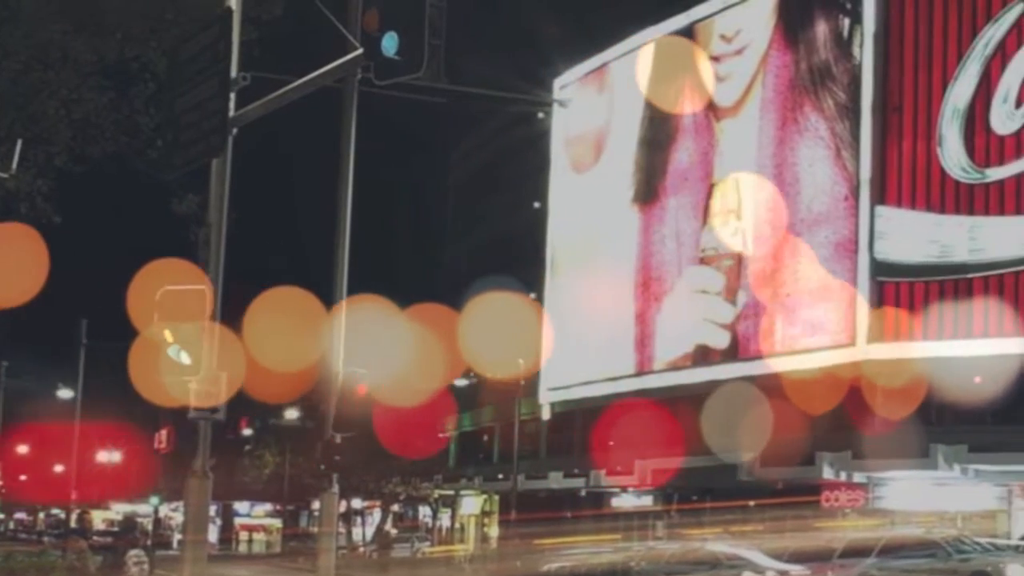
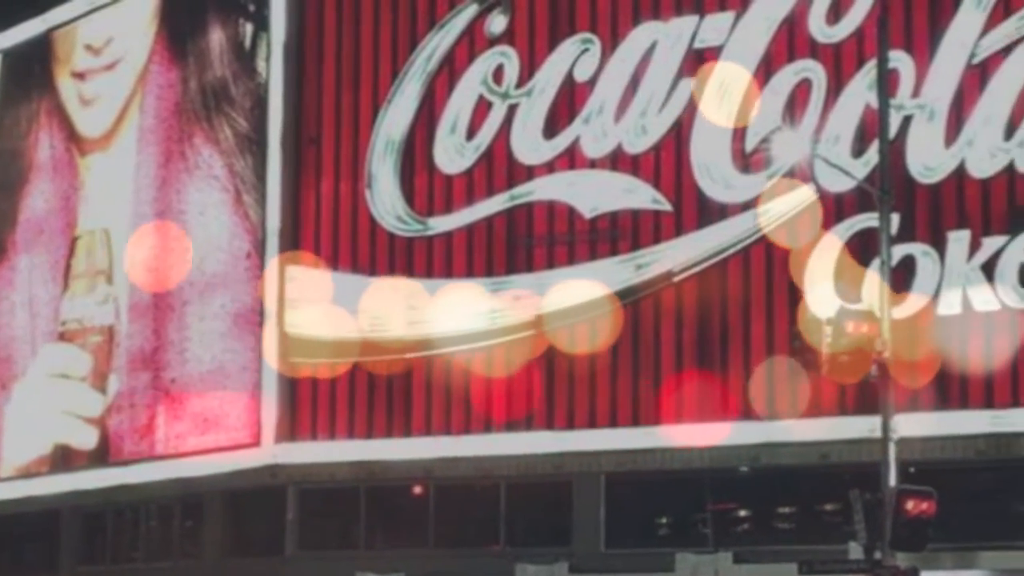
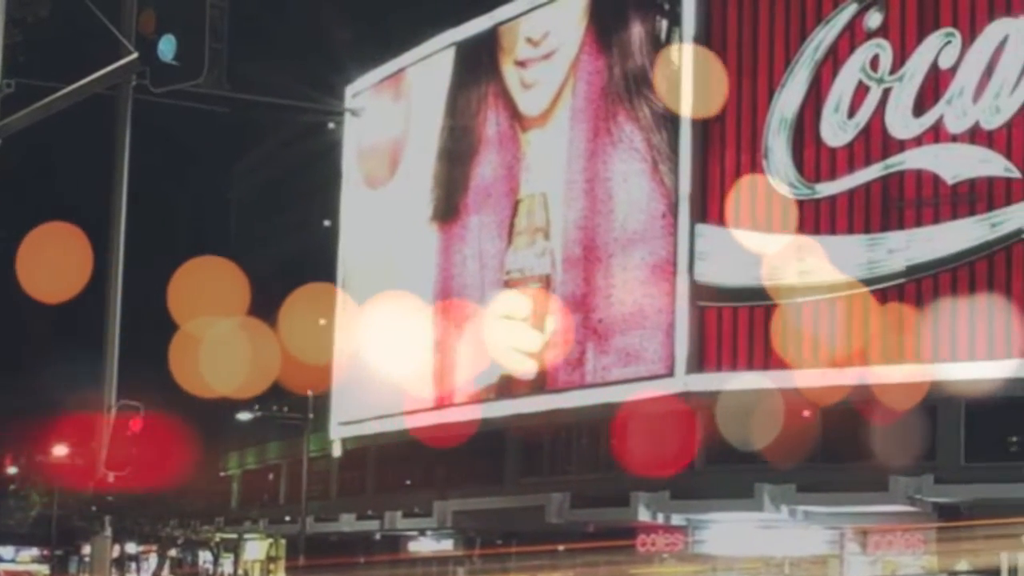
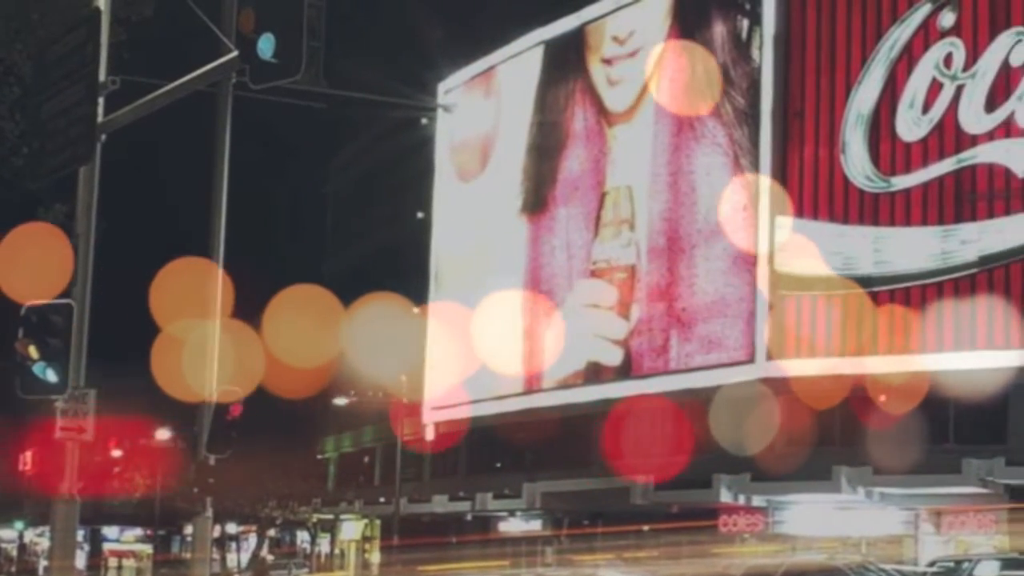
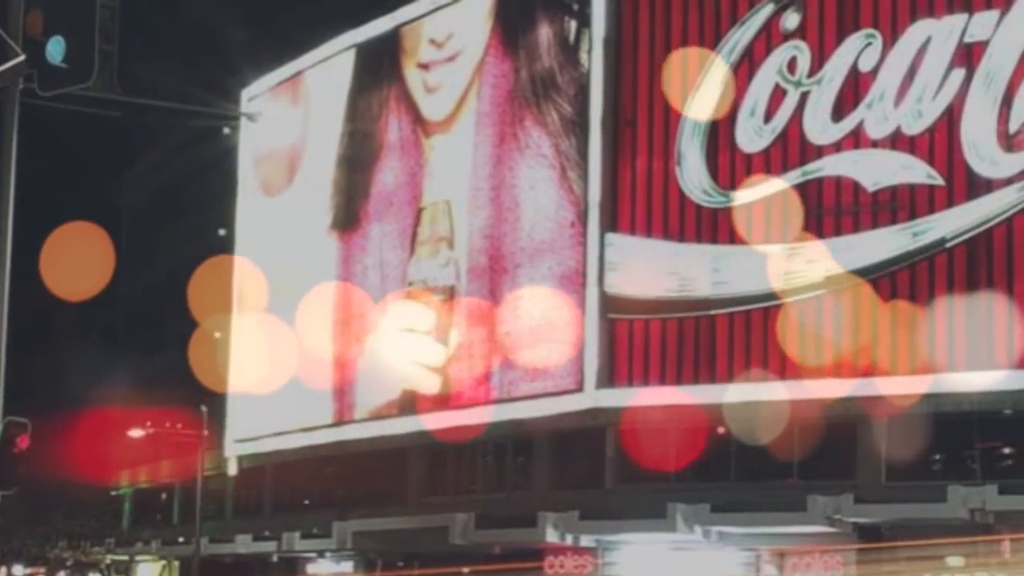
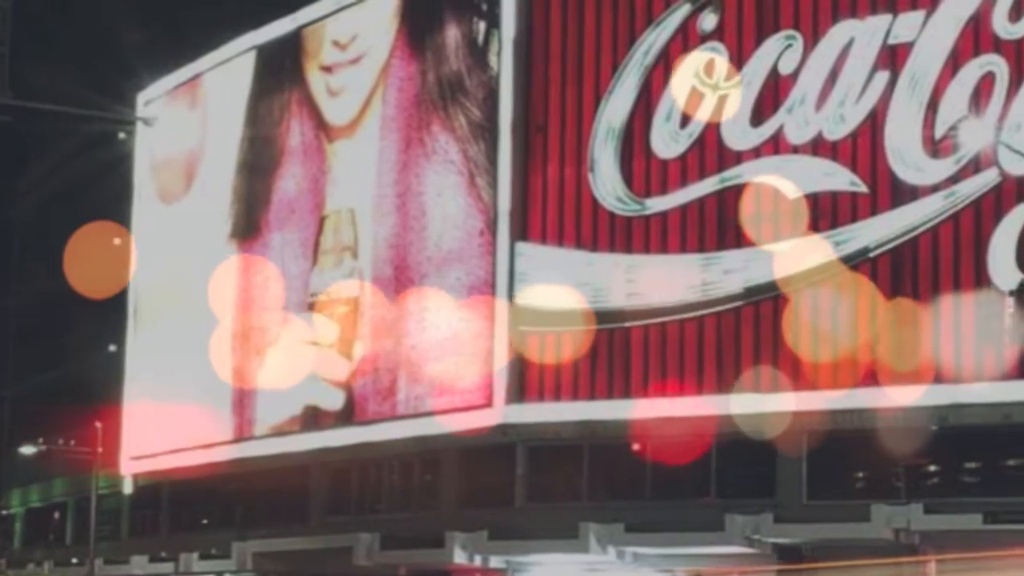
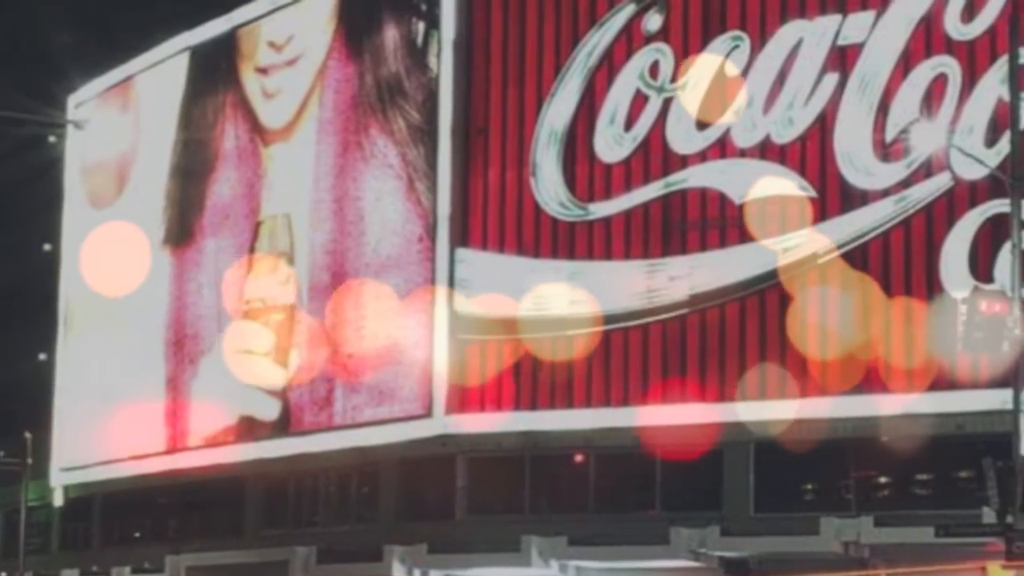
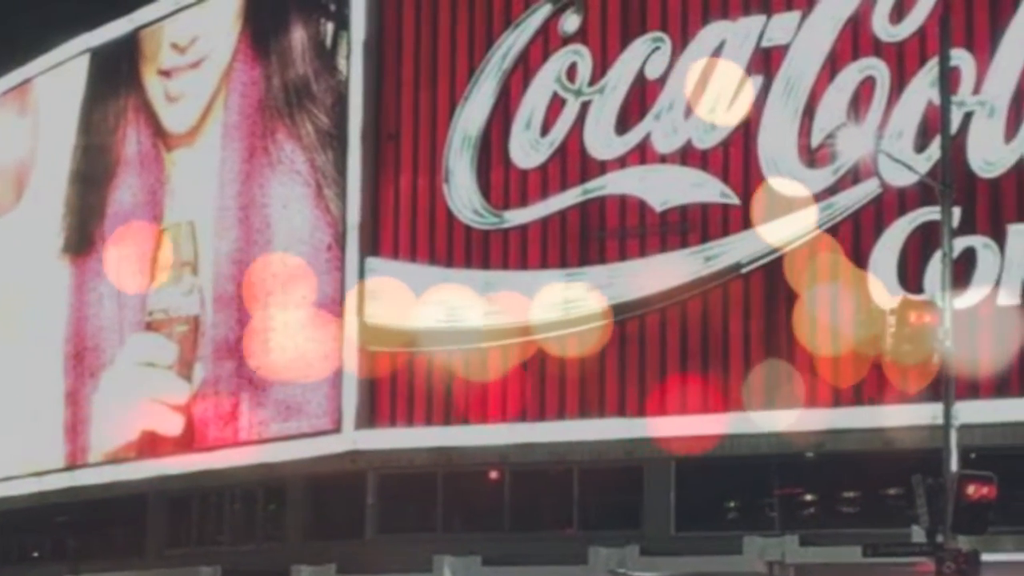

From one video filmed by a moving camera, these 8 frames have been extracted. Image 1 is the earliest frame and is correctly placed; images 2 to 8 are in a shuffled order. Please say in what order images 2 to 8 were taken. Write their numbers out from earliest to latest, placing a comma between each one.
4, 3, 5, 6, 7, 8, 2
